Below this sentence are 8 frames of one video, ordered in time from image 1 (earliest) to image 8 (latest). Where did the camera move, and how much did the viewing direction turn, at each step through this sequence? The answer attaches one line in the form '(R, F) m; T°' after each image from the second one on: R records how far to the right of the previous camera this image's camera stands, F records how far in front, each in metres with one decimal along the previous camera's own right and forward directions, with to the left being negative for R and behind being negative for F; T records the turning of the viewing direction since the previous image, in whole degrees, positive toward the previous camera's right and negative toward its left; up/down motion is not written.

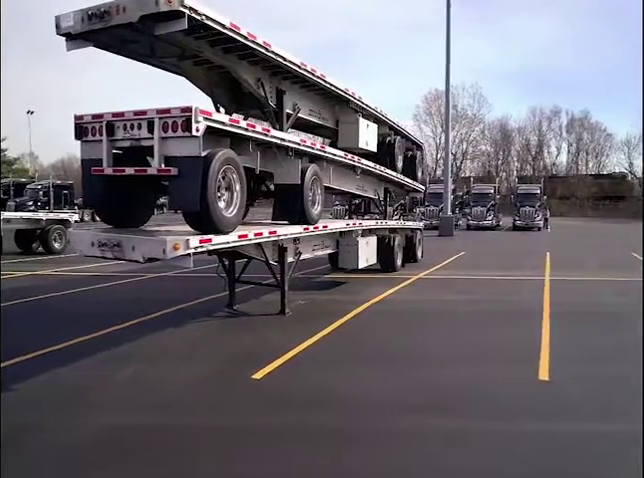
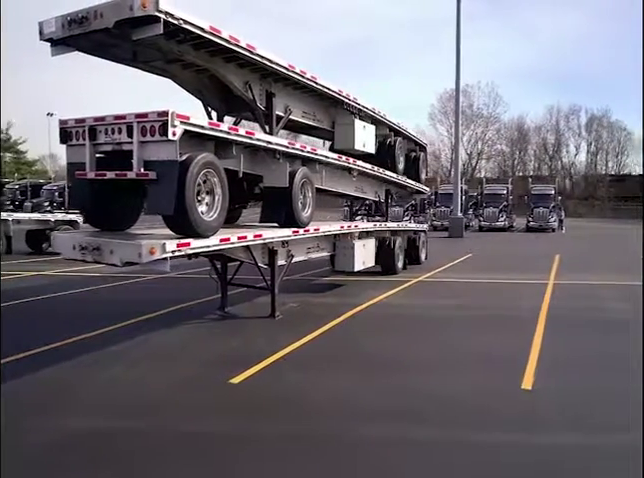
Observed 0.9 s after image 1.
(+0.5, +0.1) m; -3°
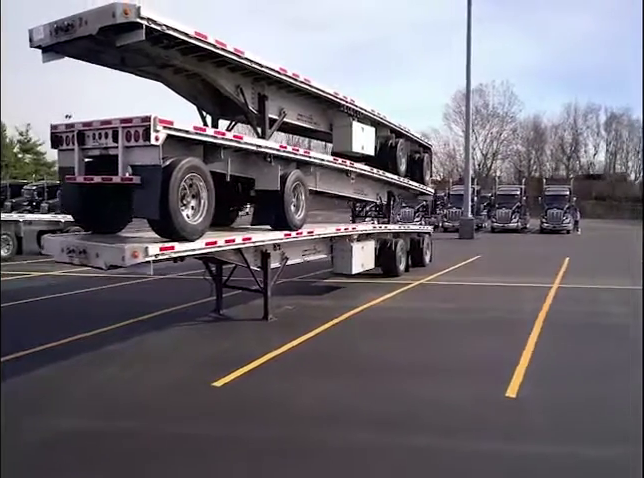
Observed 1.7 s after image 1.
(+0.4, 0.0) m; -3°
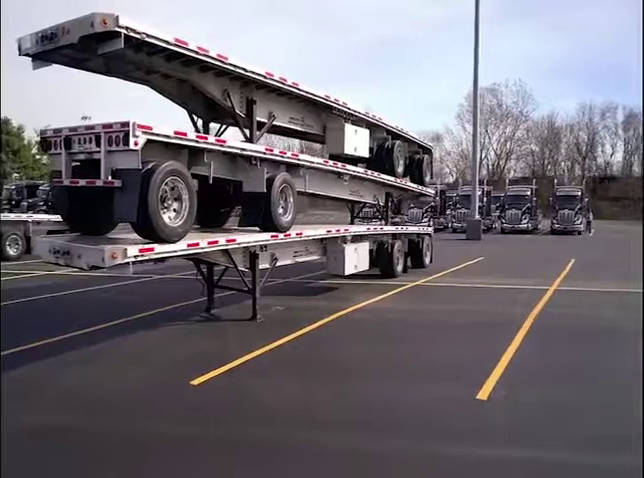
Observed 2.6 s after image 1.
(+0.6, -0.1) m; -3°
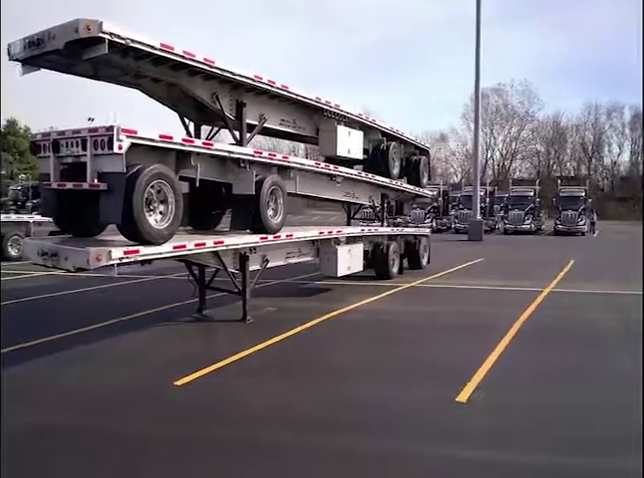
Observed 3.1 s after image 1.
(+0.3, 0.0) m; -1°
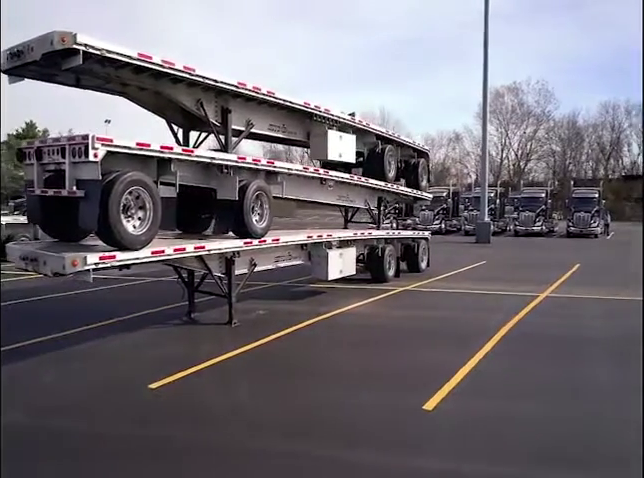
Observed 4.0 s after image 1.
(+0.7, 0.0) m; -3°
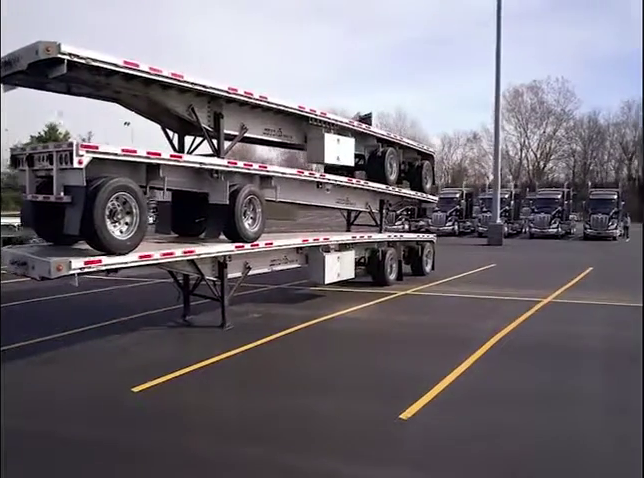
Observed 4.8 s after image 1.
(+0.6, 0.0) m; -3°
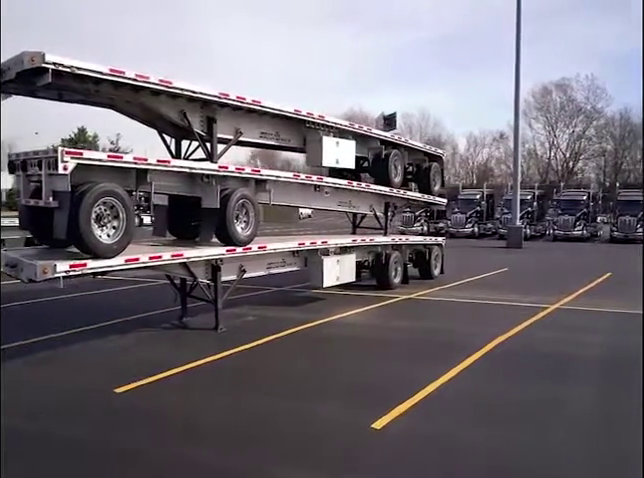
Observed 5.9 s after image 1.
(+0.7, +0.1) m; -4°
